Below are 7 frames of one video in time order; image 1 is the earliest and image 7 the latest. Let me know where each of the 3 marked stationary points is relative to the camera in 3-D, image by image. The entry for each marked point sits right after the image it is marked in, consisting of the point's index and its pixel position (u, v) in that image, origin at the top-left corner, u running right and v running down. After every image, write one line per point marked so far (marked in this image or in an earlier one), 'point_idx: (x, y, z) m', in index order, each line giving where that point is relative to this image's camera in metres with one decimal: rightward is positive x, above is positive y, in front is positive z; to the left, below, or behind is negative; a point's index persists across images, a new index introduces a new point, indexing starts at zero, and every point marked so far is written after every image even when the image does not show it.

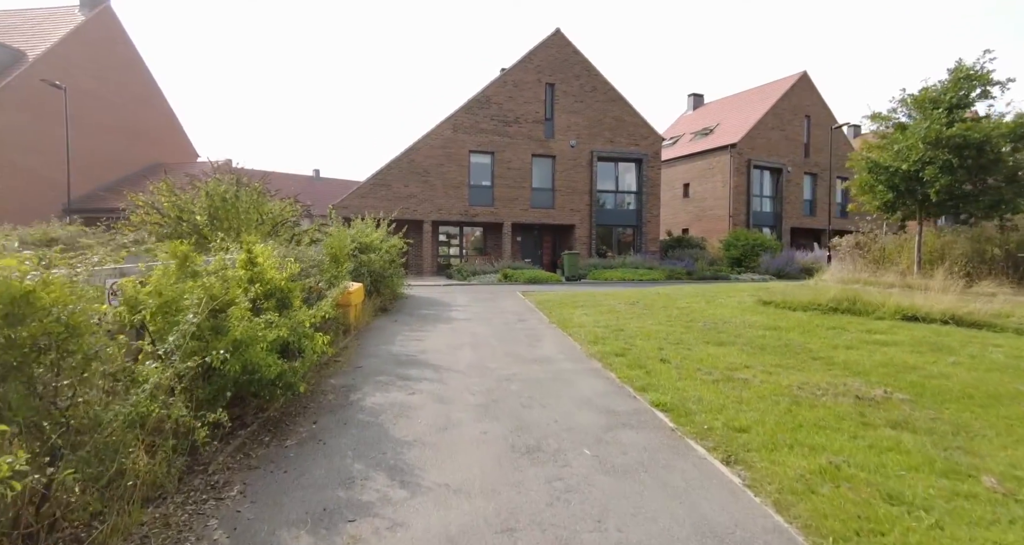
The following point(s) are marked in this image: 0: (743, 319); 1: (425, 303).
0: (+3.7, -0.7, +8.1) m
1: (-2.1, -0.8, +12.8) m
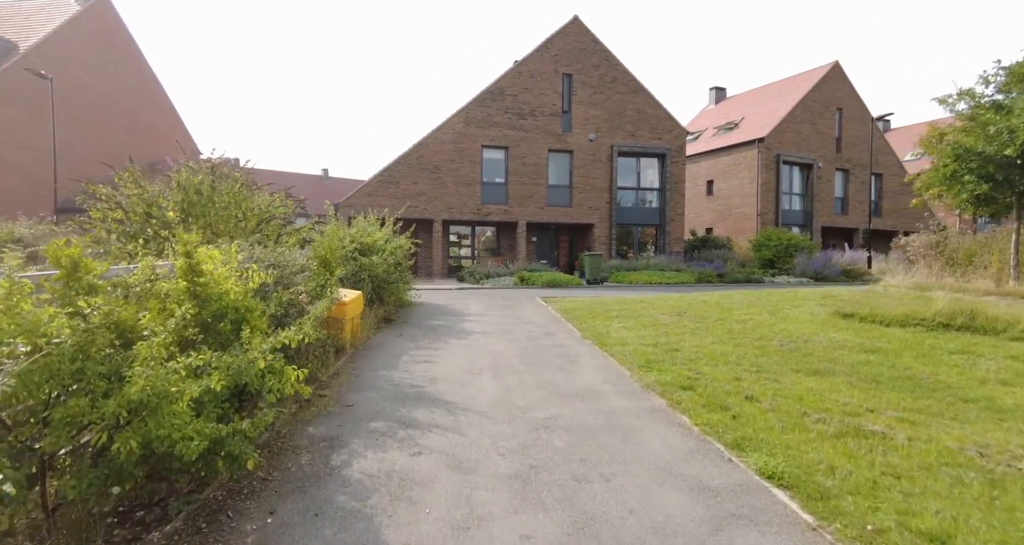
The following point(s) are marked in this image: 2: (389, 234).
0: (+4.0, -0.8, +6.6) m
1: (-1.6, -0.9, +11.3) m
2: (-2.8, +0.8, +11.4) m
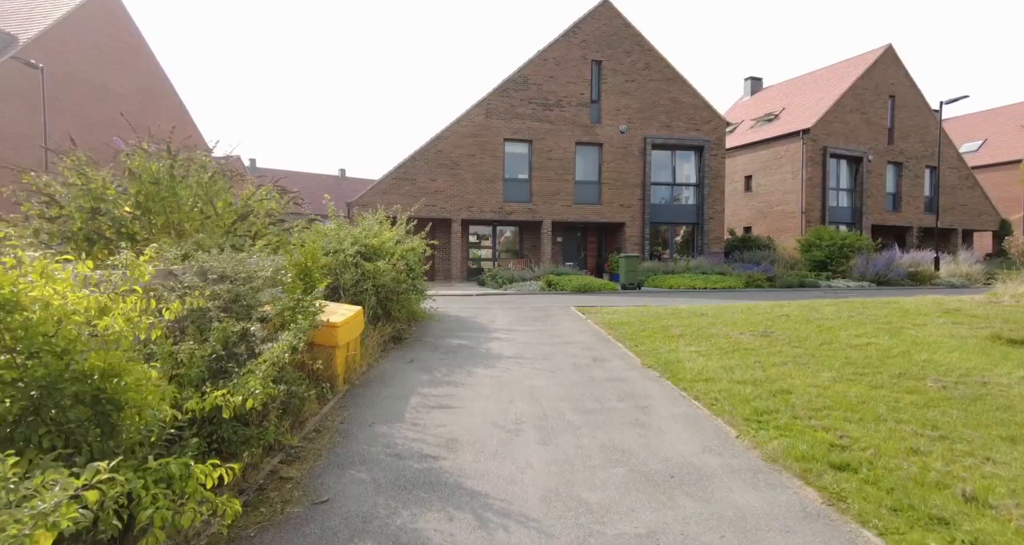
0: (+4.5, -0.9, +4.6) m
1: (-1.0, -1.0, +9.6) m
2: (-2.1, +0.7, +9.7) m
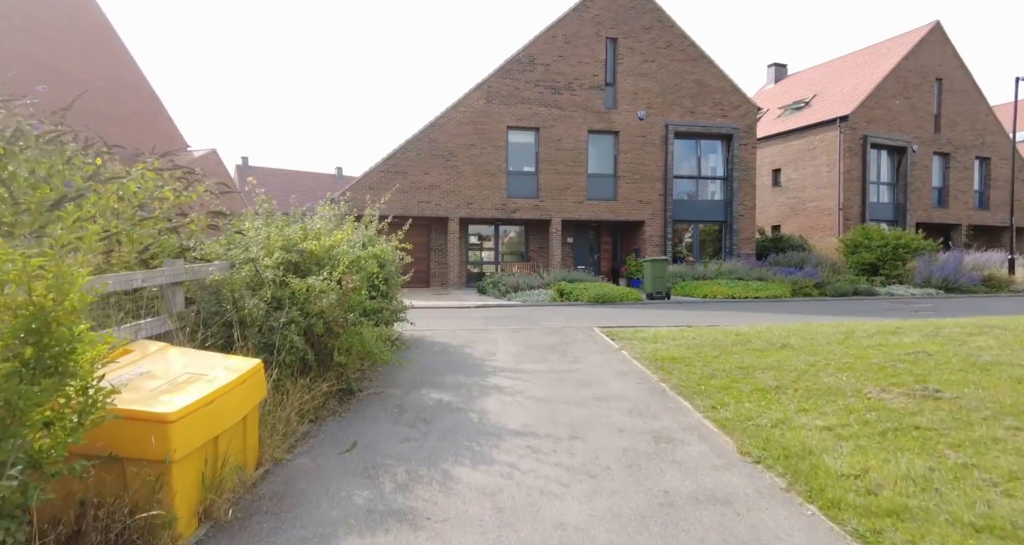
0: (+4.5, -1.1, +1.9) m
1: (-0.9, -1.2, +6.9) m
2: (-2.1, +0.5, +7.1) m
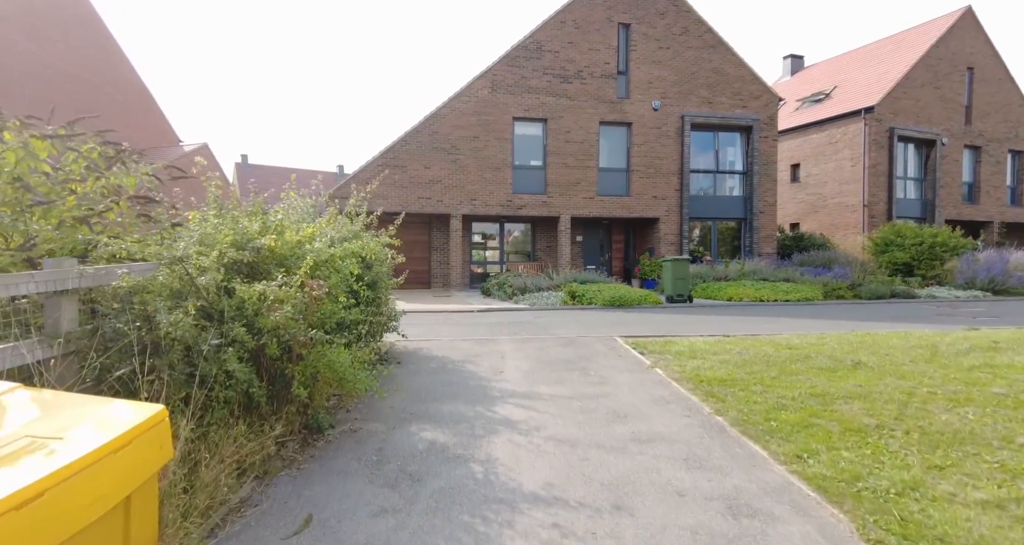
0: (+4.6, -1.1, +0.6) m
1: (-0.8, -1.2, +5.7) m
2: (-1.9, +0.5, +5.9) m
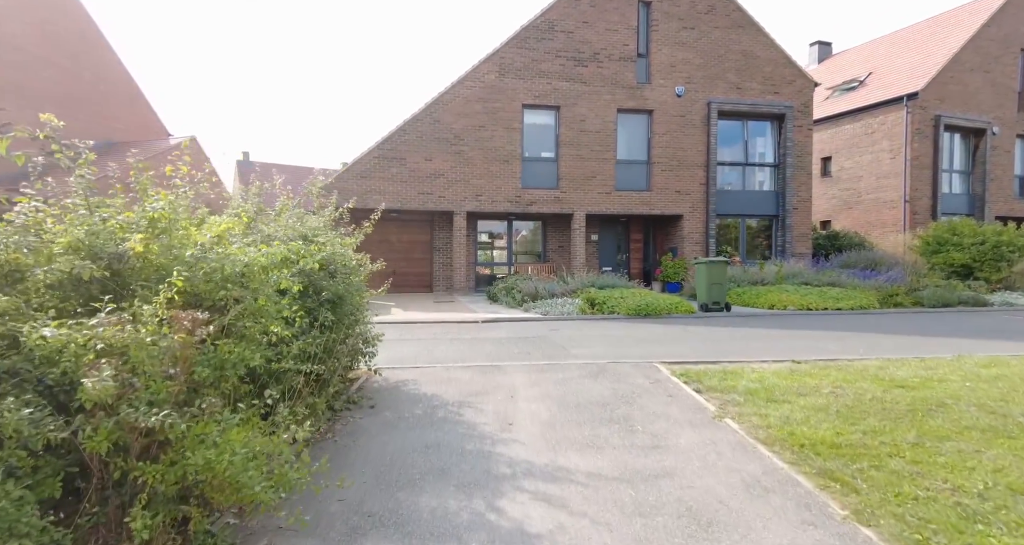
0: (+4.7, -1.3, -1.2) m
1: (-0.7, -1.3, +3.9) m
2: (-1.8, +0.4, +4.1) m
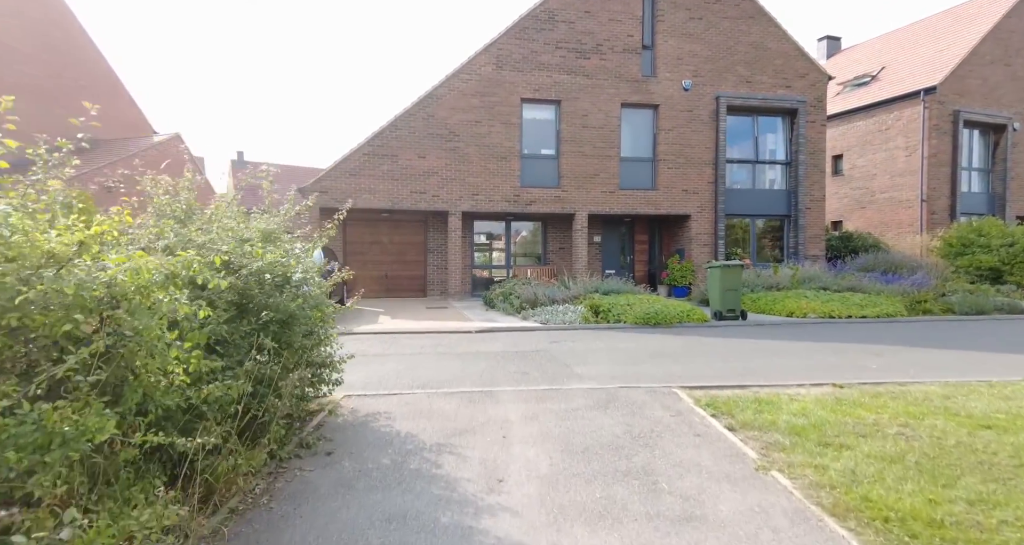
0: (+4.6, -1.4, -2.2) m
1: (-0.7, -1.4, +3.0) m
2: (-1.9, +0.3, +3.2) m
